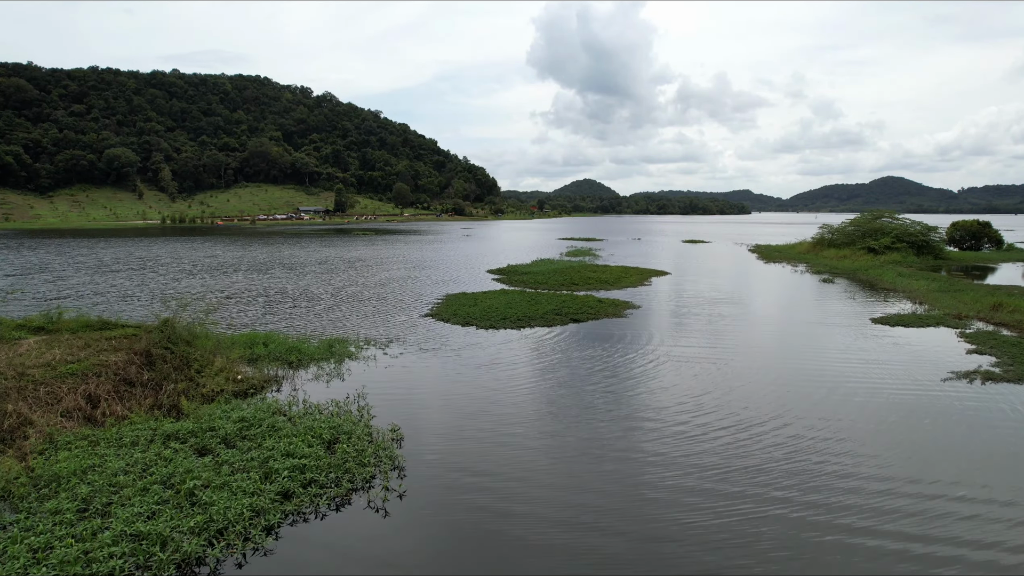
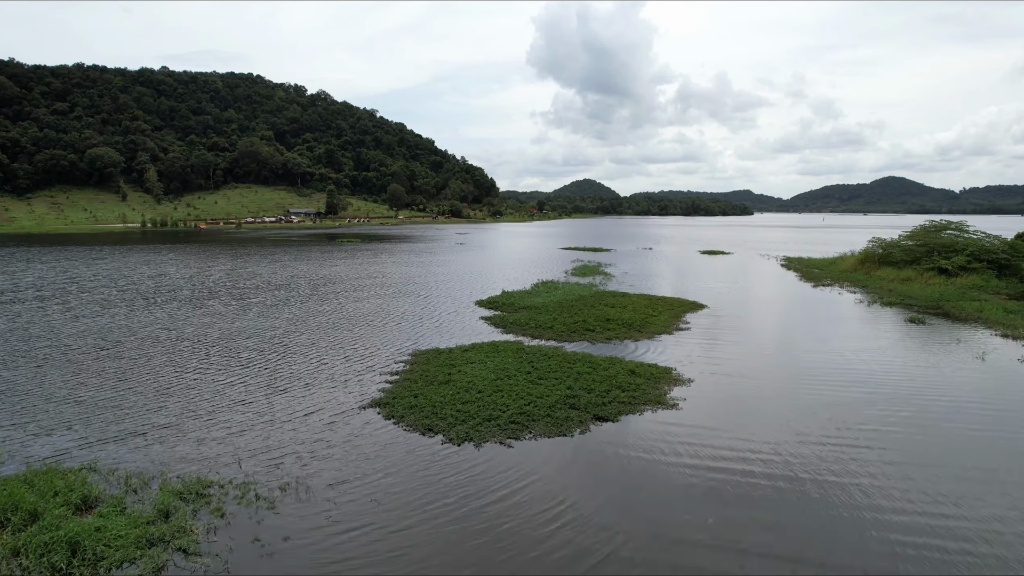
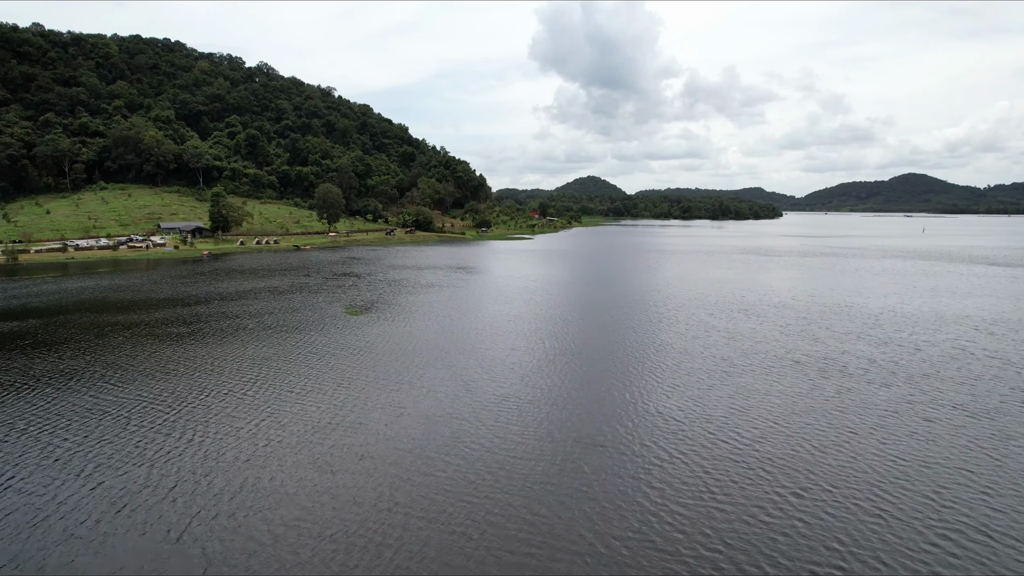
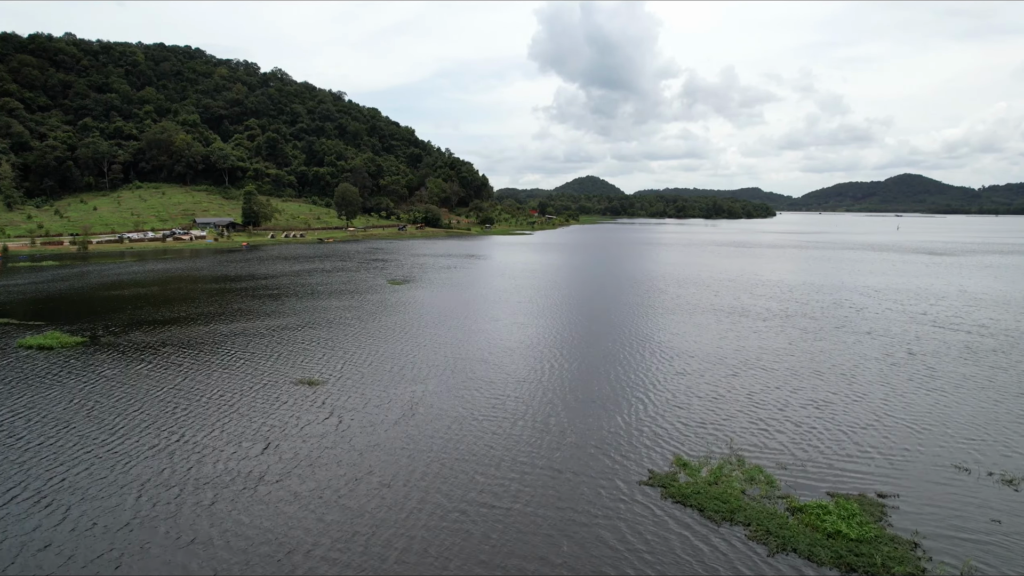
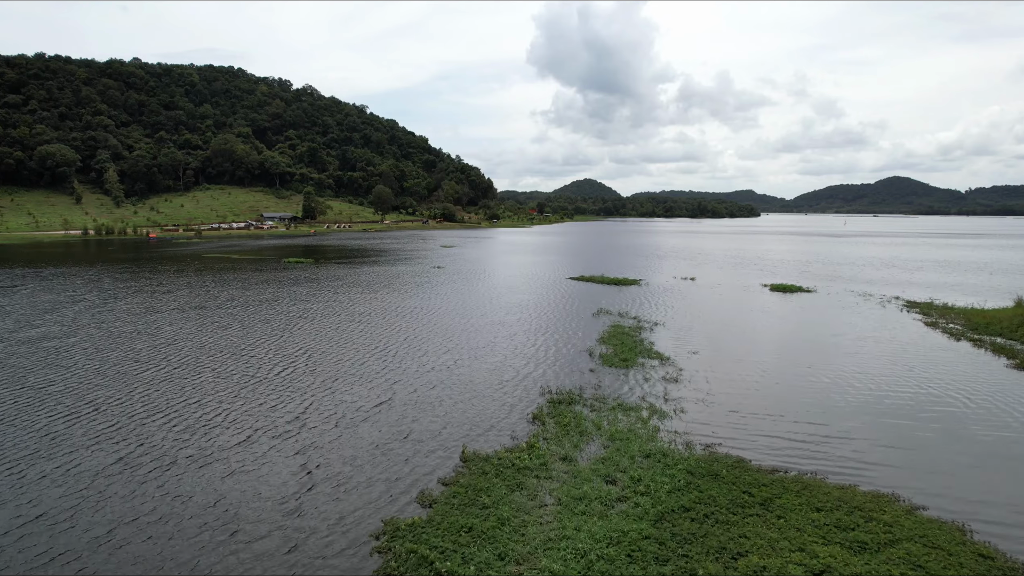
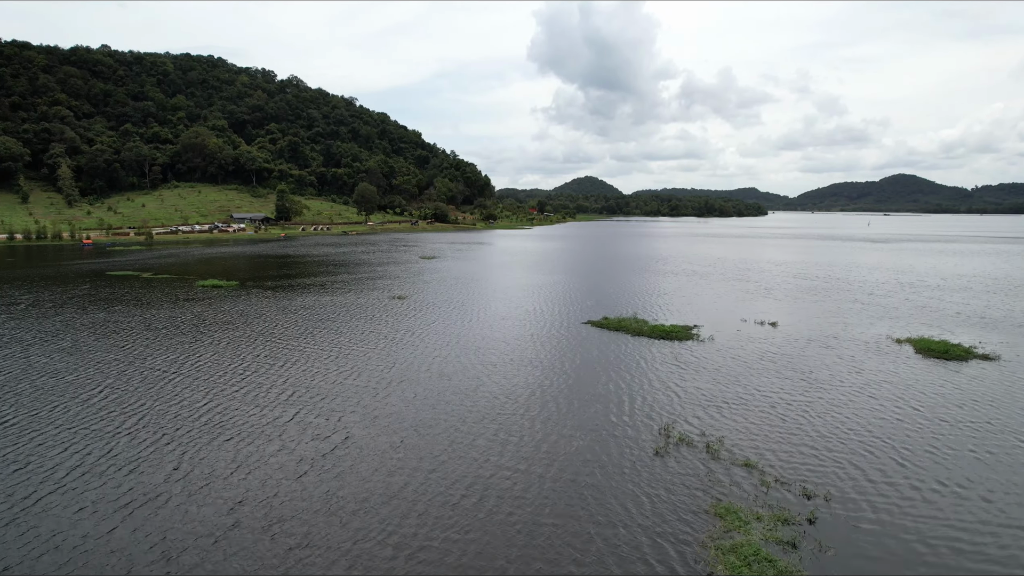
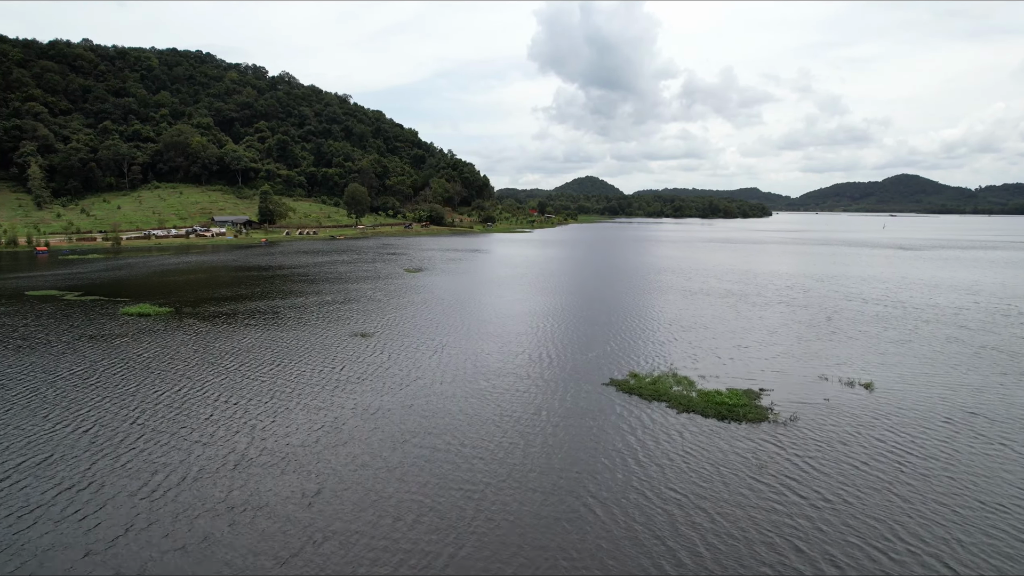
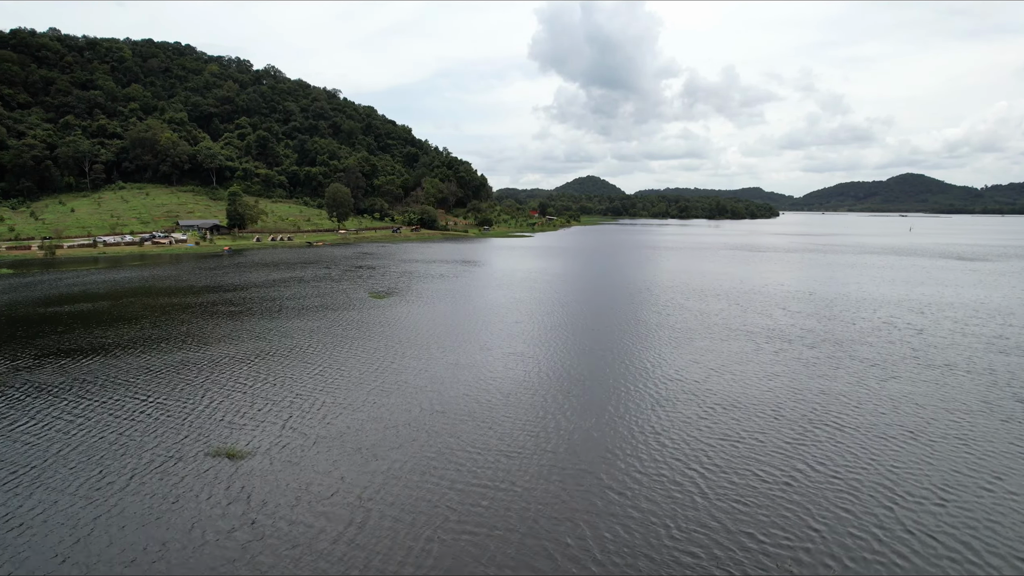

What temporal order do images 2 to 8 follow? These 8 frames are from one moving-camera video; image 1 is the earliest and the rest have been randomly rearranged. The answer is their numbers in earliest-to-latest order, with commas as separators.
2, 5, 6, 7, 4, 8, 3
